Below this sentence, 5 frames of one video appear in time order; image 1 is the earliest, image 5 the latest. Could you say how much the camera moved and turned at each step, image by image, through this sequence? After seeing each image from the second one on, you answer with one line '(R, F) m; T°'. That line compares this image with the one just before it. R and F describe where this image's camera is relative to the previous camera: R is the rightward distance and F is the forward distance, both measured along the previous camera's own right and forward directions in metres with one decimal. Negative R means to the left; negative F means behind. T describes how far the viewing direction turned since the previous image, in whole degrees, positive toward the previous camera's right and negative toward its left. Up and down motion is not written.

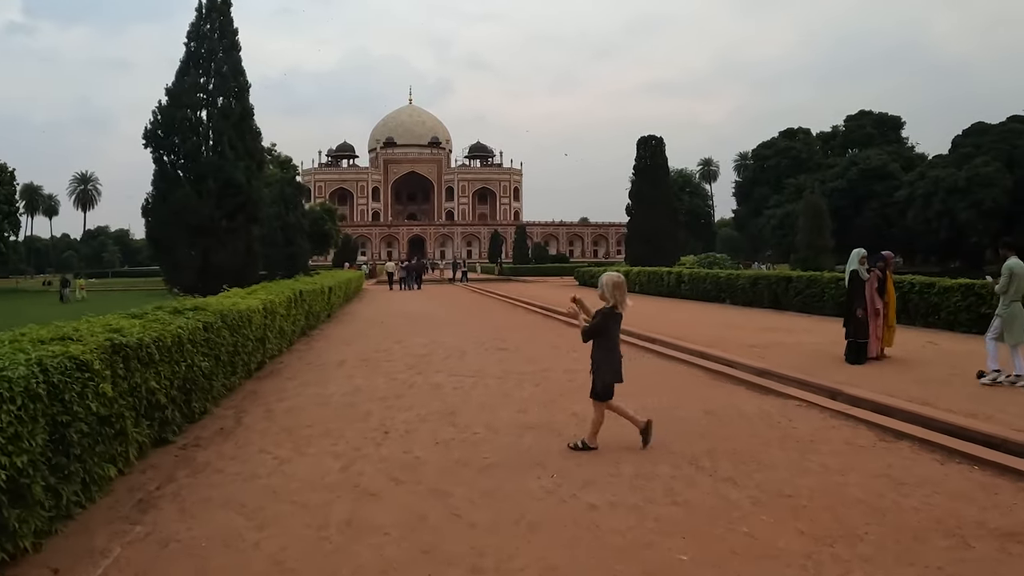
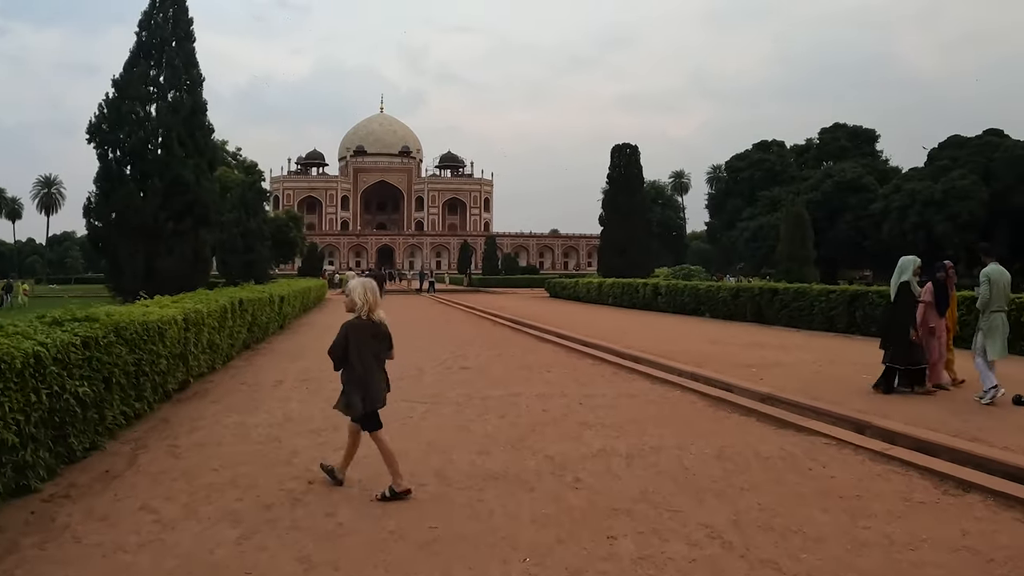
(0.0, +1.1) m; +2°
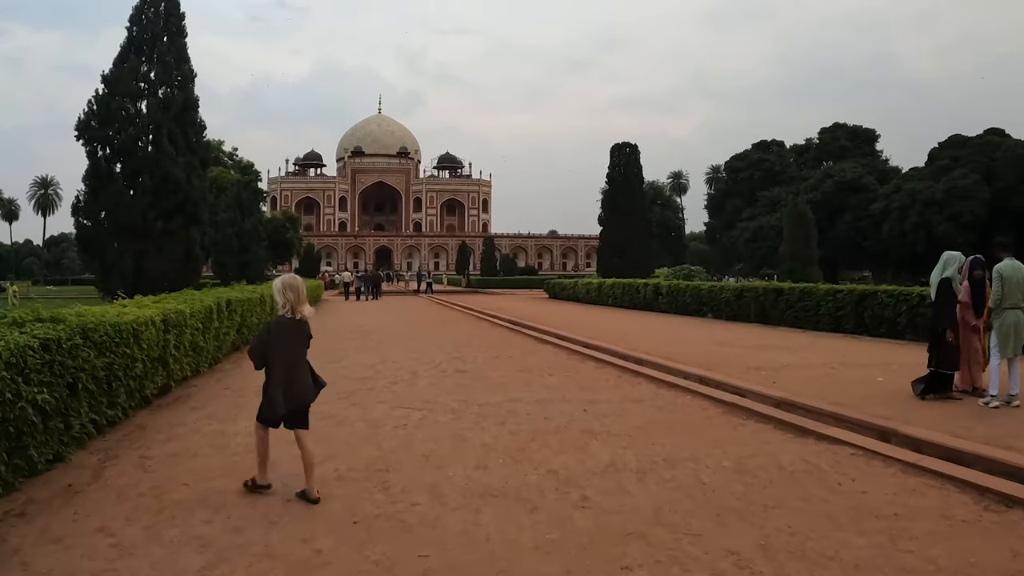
(0.0, +0.4) m; 0°
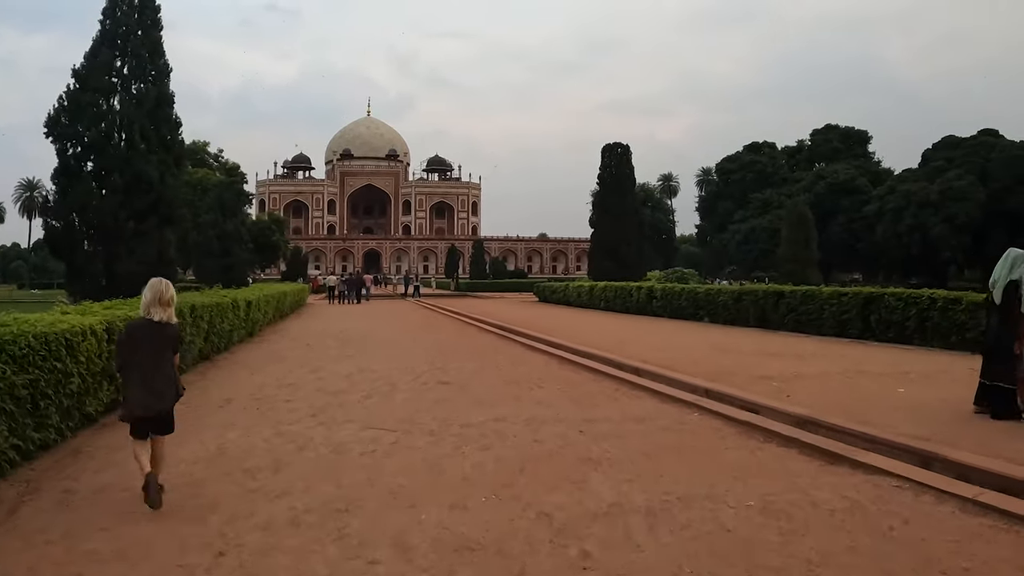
(0.0, +0.7) m; +1°
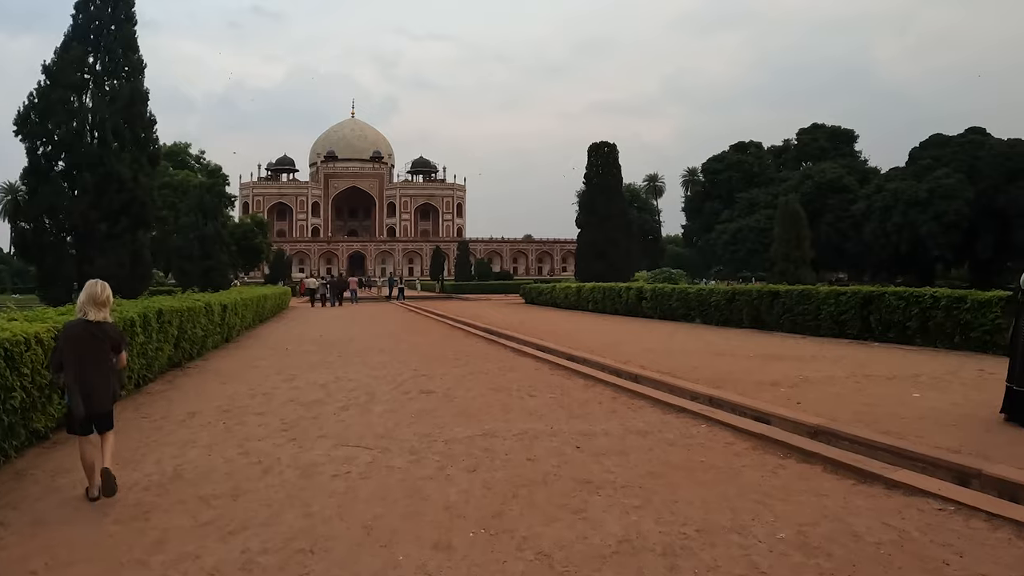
(0.0, +0.5) m; +1°
